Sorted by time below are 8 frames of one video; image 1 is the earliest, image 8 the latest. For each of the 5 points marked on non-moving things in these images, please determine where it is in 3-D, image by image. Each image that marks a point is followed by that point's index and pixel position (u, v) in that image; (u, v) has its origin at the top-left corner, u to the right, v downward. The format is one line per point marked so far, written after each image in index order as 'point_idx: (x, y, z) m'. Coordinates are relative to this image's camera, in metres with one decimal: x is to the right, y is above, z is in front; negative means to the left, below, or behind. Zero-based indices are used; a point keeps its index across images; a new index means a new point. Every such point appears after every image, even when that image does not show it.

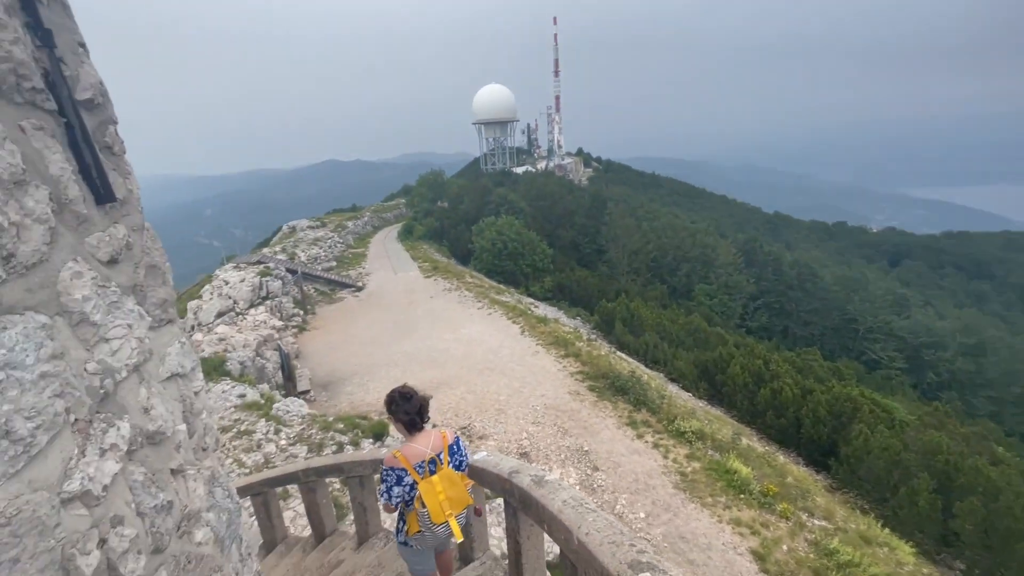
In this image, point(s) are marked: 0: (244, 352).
0: (-9.3, -2.2, +16.4) m
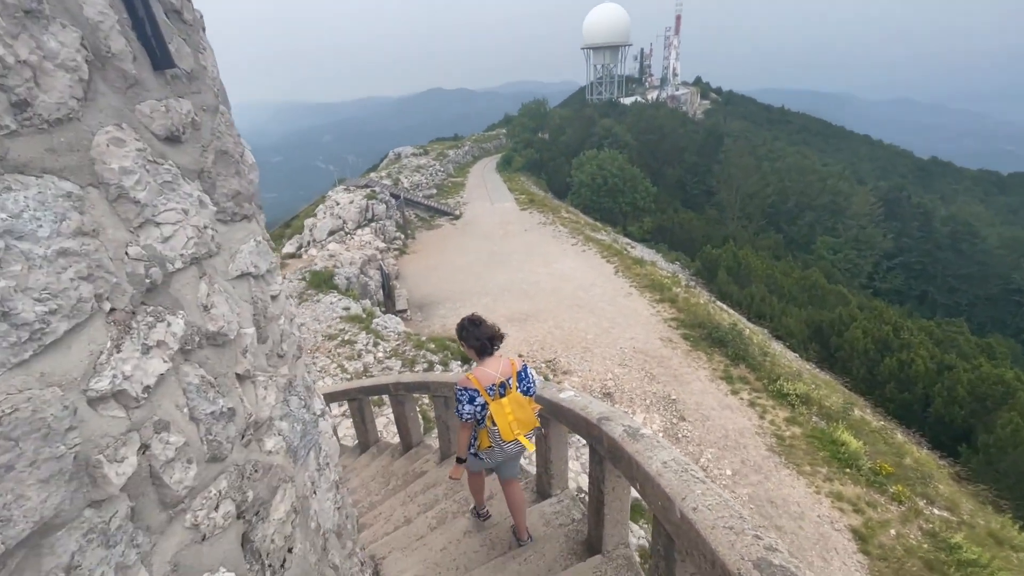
0: (-6.0, +0.7, +17.5) m
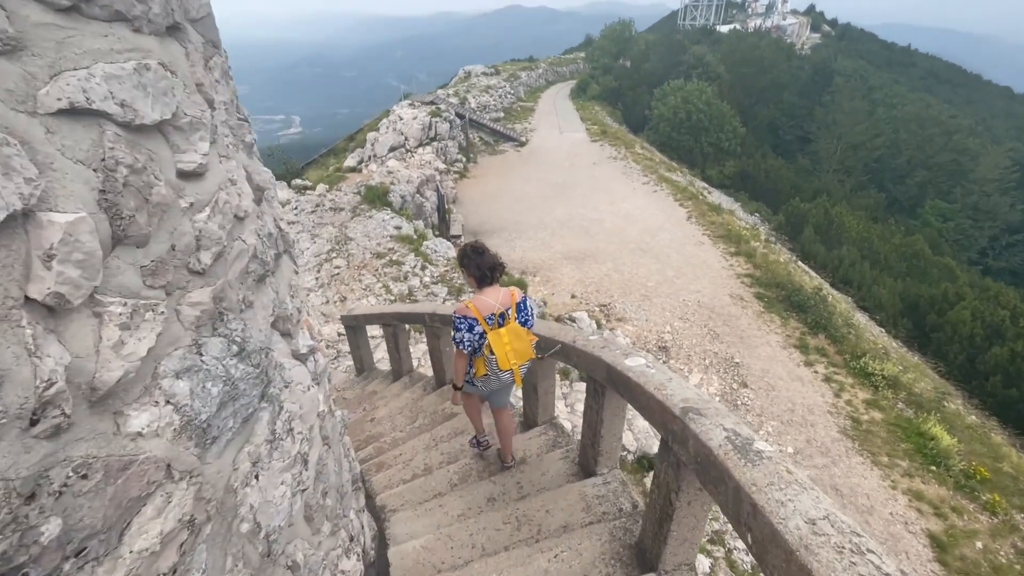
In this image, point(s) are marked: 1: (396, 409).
0: (-3.8, +3.6, +16.9) m
1: (-1.4, -1.5, +5.9) m
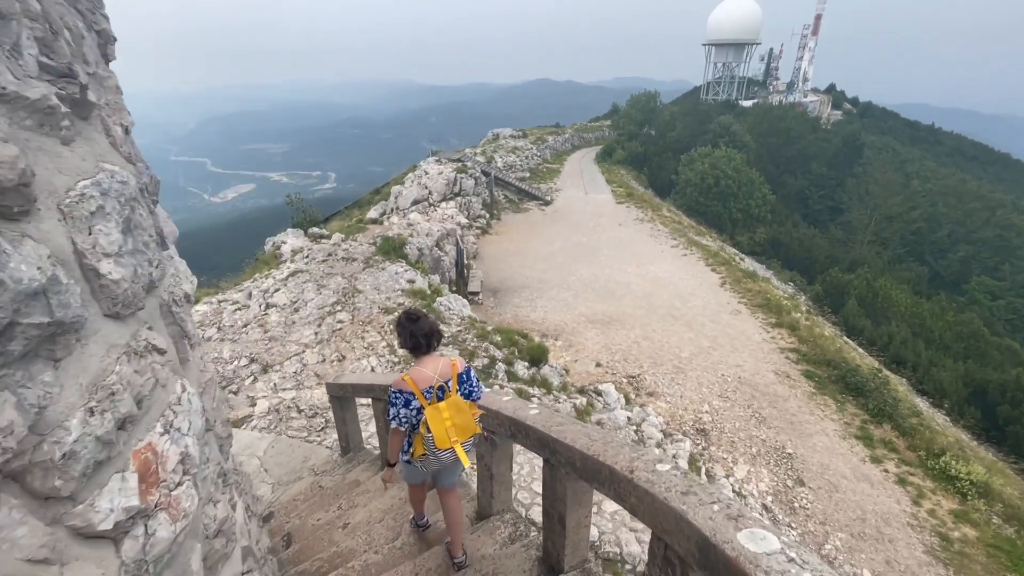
0: (-3.0, +1.7, +16.2) m
1: (-1.3, -2.2, +4.6) m
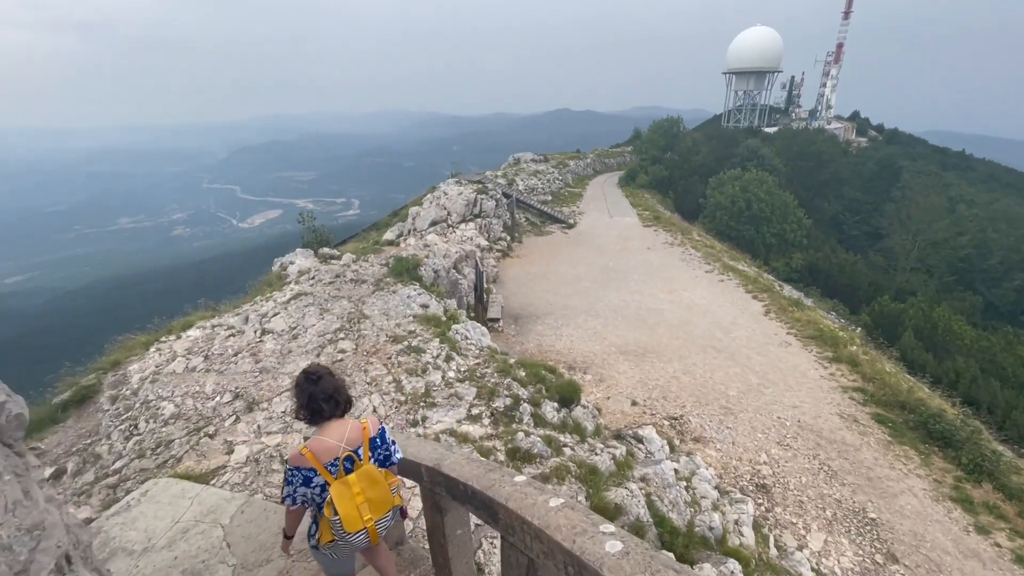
0: (-2.2, +0.8, +15.0) m
1: (-1.0, -2.3, +3.2) m
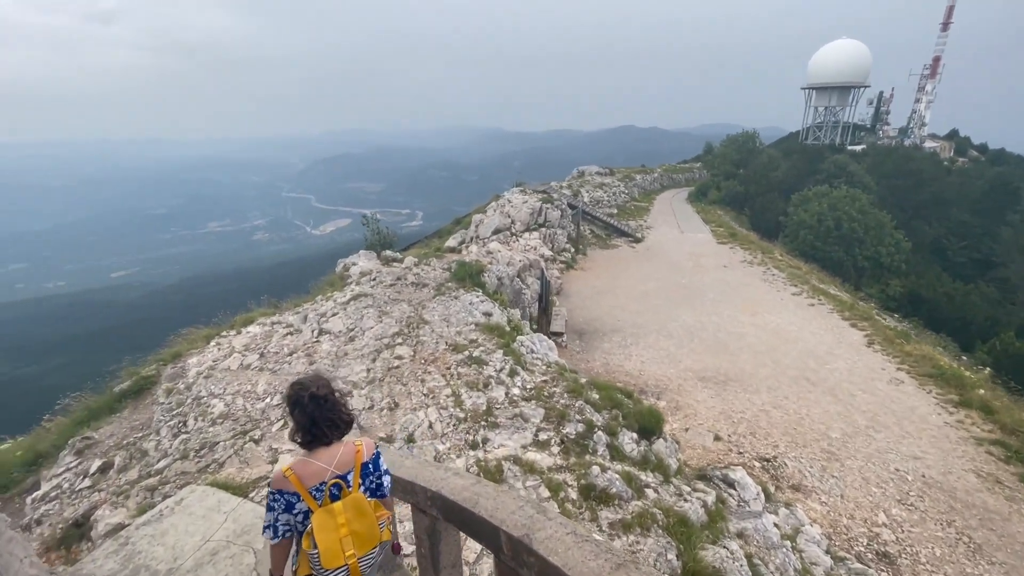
0: (-0.2, +0.6, +14.2) m
1: (-0.6, -2.3, +2.2) m
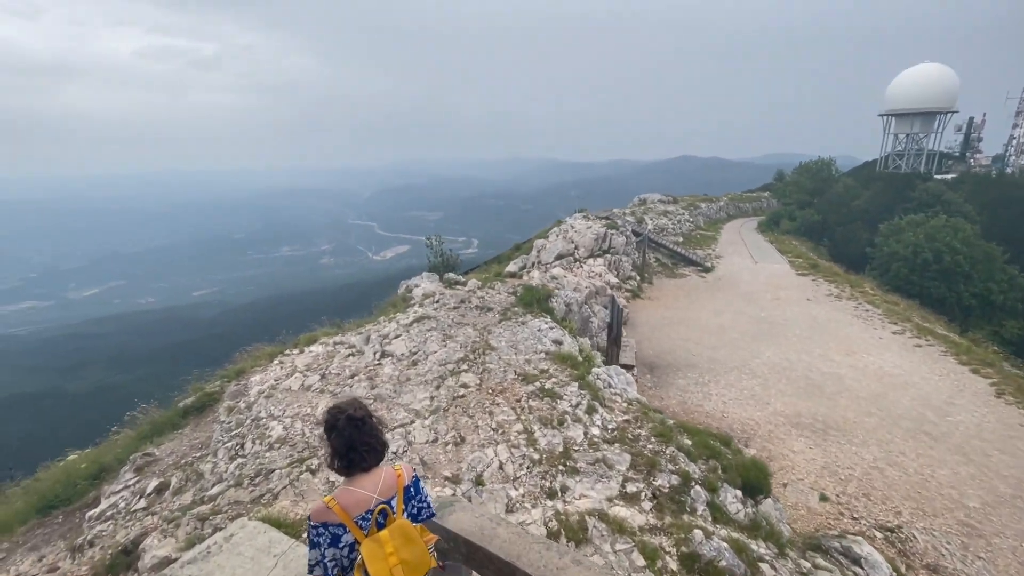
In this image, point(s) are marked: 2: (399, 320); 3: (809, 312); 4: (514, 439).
0: (+1.7, -0.2, +13.4) m
1: (0.0, -2.3, +1.4) m
2: (-2.5, -0.7, +10.6) m
3: (+12.0, -0.9, +19.2) m
4: (0.0, -2.0, +6.3) m
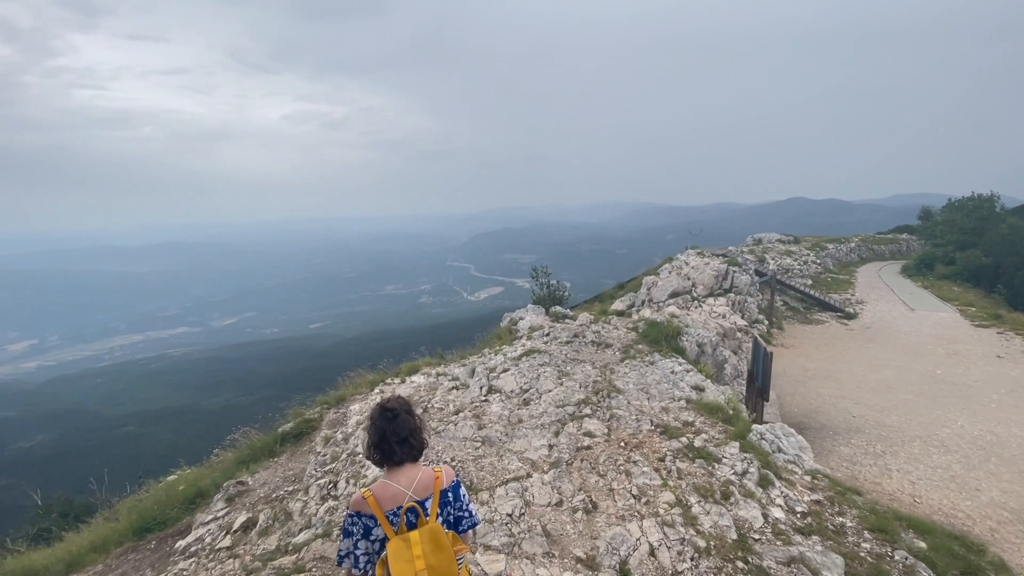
0: (+4.6, -1.1, +11.5) m
1: (+0.5, -2.1, 0.0) m
2: (-0.1, -1.3, +9.5) m
3: (+15.8, -2.6, +15.2) m
4: (+1.5, -2.2, +4.8) m
